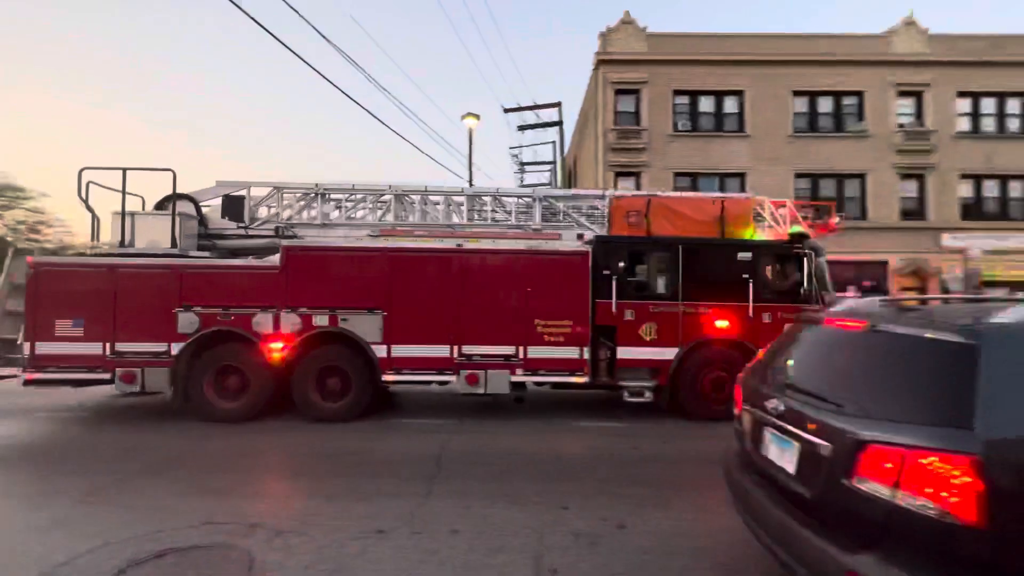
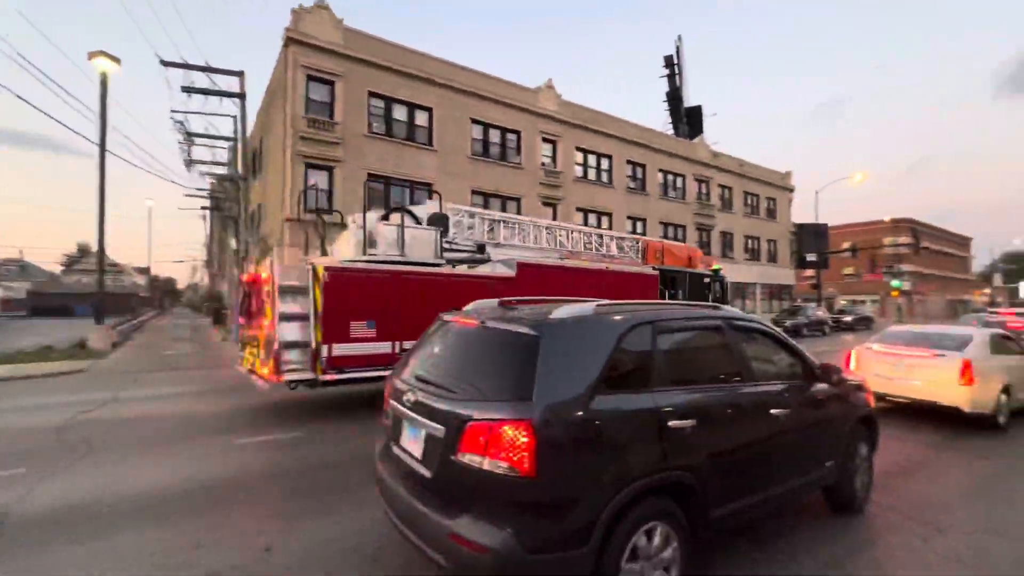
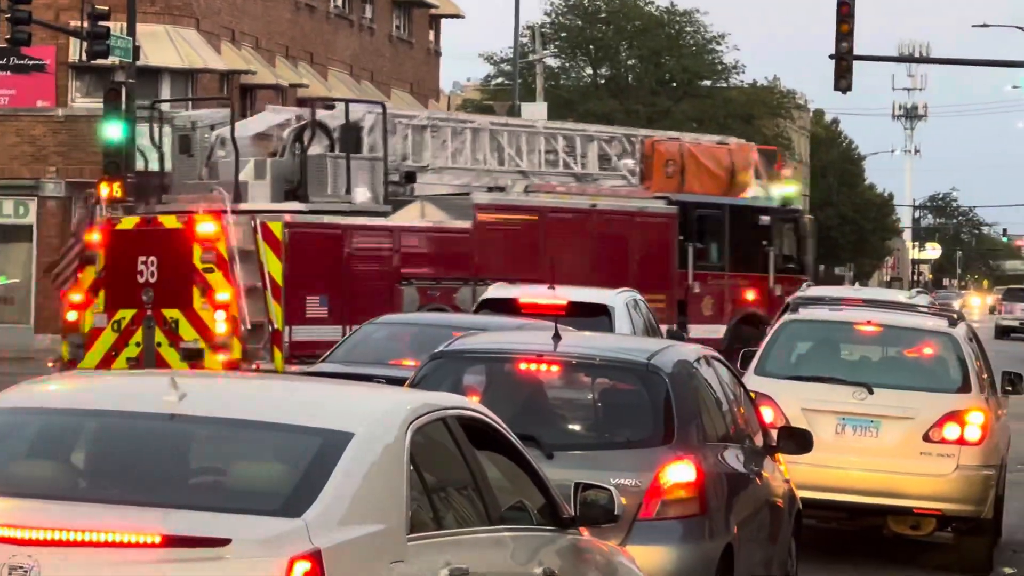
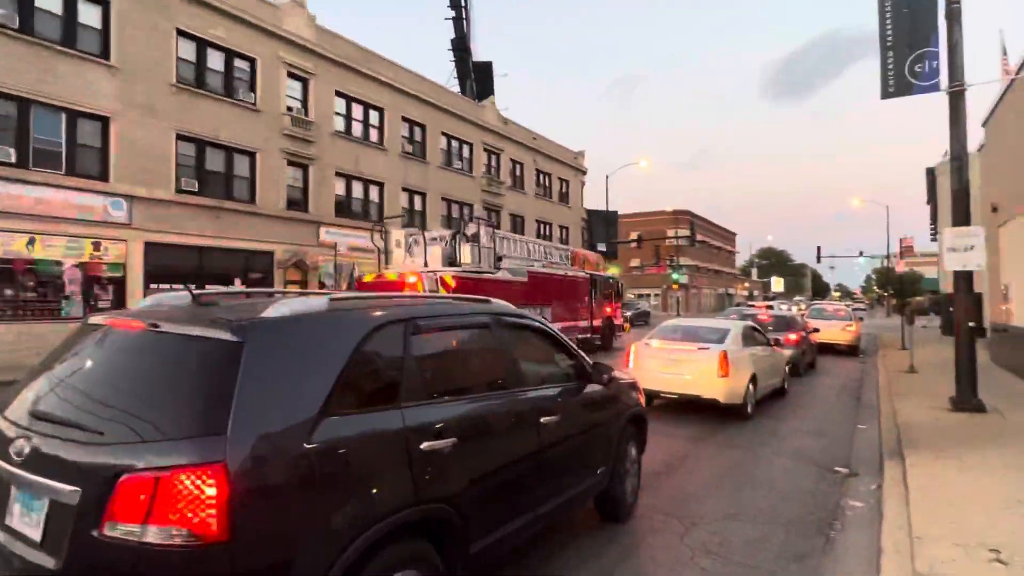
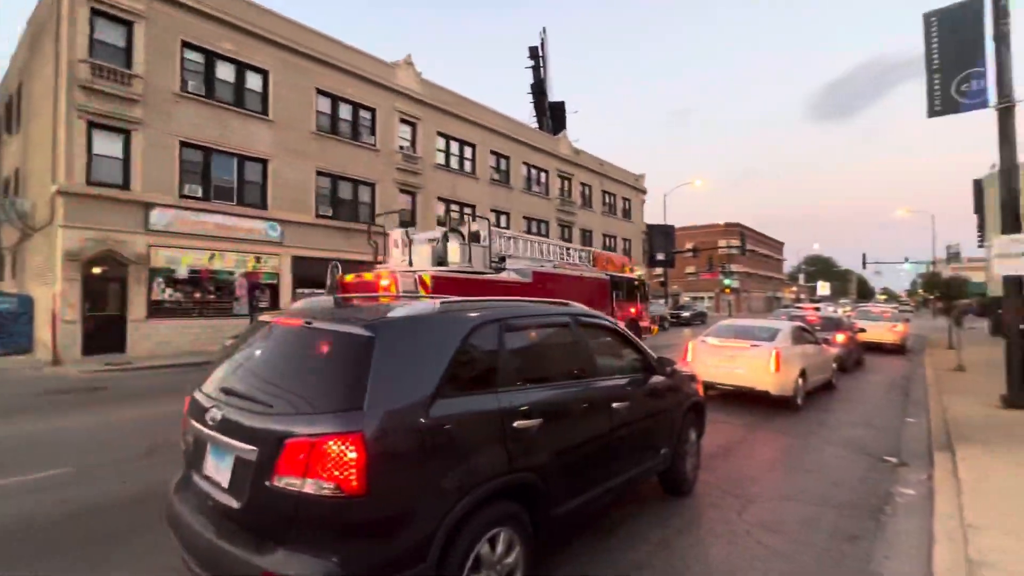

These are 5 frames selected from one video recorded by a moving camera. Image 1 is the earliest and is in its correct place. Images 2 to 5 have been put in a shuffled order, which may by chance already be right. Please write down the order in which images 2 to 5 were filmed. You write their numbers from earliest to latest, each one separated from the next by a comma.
2, 5, 4, 3
